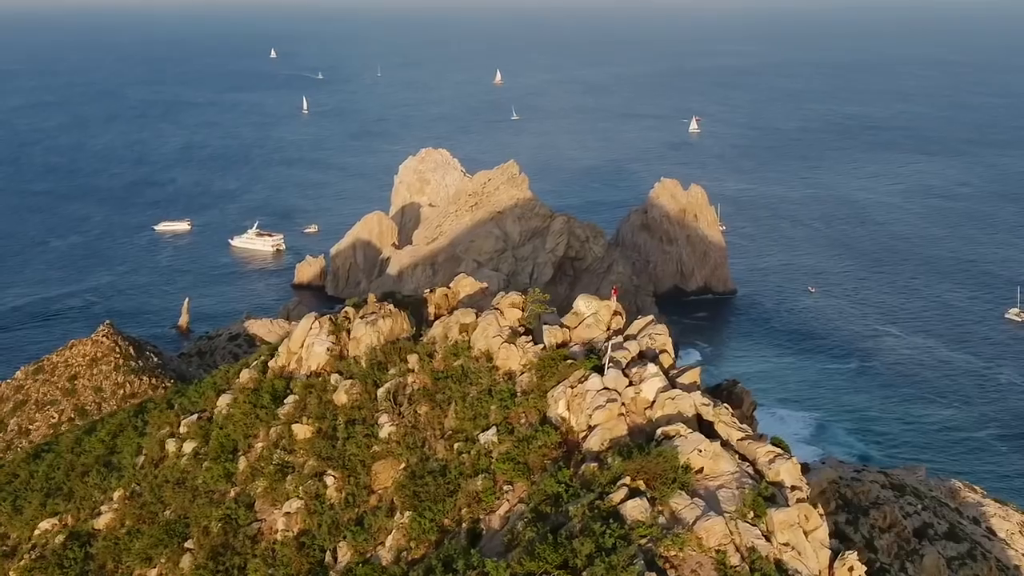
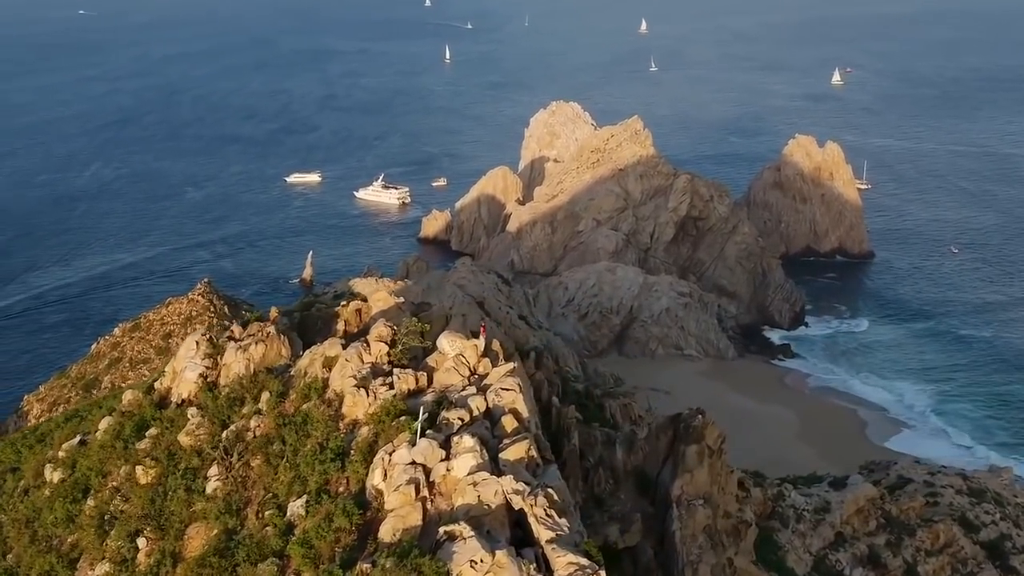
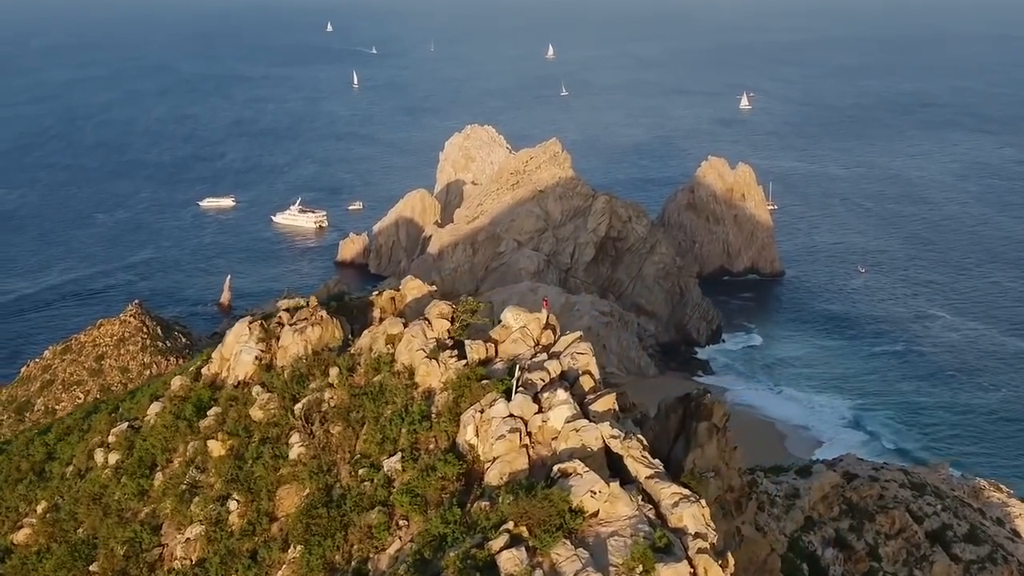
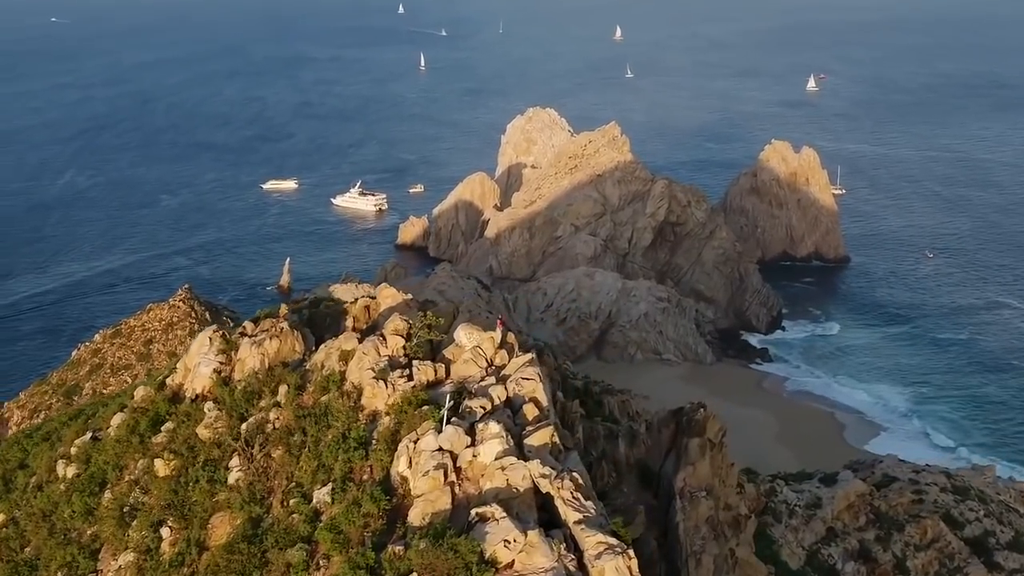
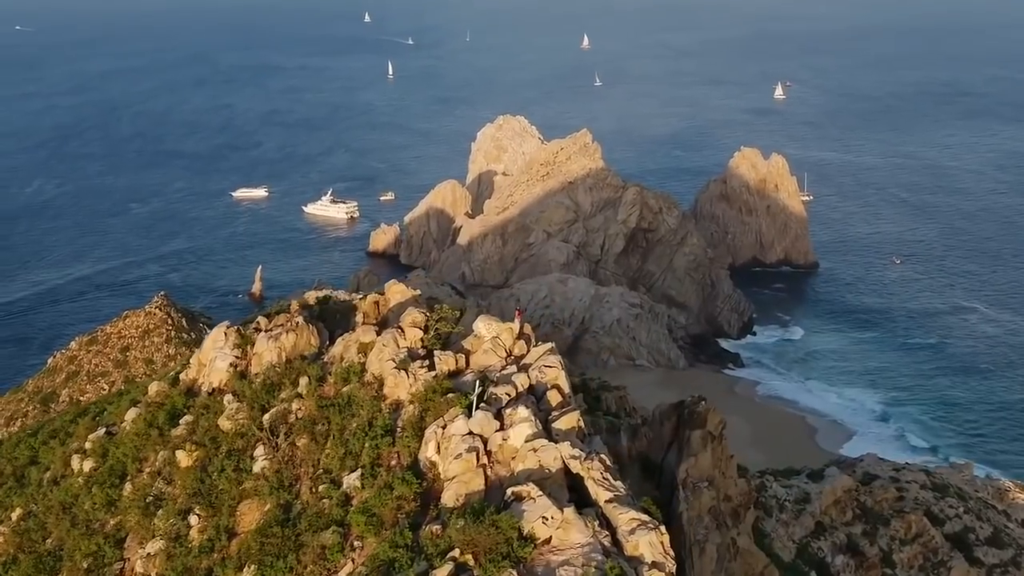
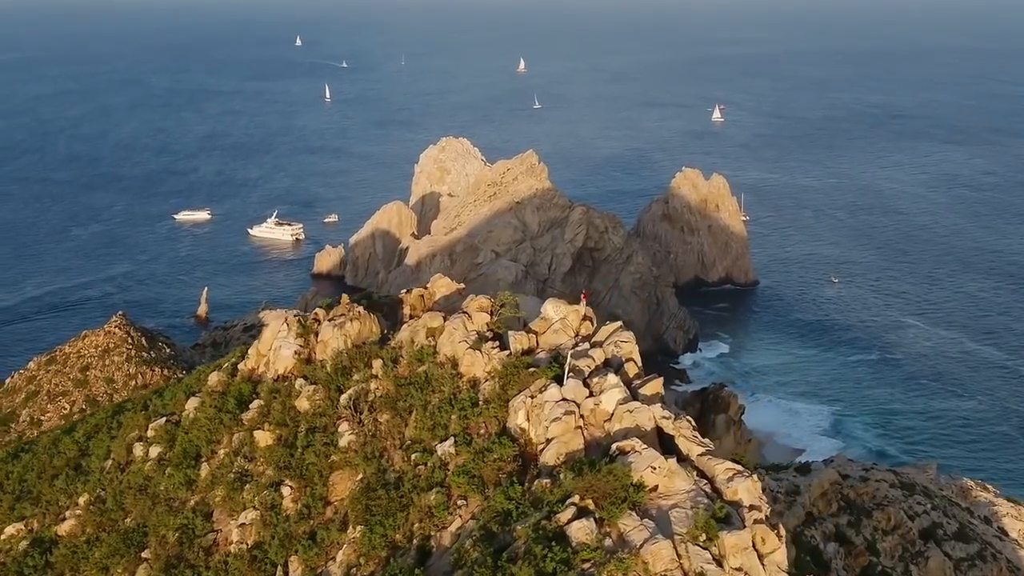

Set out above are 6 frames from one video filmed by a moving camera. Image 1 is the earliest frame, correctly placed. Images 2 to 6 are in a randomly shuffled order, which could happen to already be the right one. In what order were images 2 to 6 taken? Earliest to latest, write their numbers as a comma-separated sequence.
6, 3, 5, 4, 2
